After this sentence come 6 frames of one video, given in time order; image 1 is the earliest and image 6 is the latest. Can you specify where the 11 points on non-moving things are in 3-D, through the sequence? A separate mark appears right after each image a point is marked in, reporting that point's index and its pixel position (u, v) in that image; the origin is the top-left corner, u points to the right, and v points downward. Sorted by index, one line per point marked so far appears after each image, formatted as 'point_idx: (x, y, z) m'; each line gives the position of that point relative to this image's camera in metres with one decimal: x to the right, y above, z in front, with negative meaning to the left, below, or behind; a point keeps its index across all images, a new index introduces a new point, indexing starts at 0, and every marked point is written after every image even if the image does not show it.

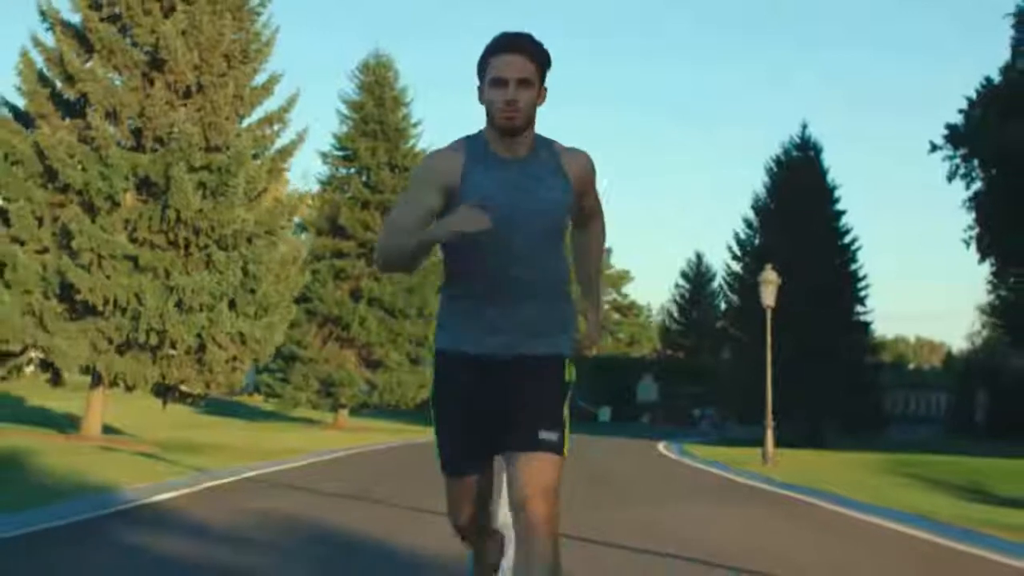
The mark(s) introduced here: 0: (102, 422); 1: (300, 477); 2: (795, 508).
0: (-5.5, -1.8, +19.7) m
1: (-2.3, -2.1, +16.2) m
2: (+3.3, -2.5, +17.2) m
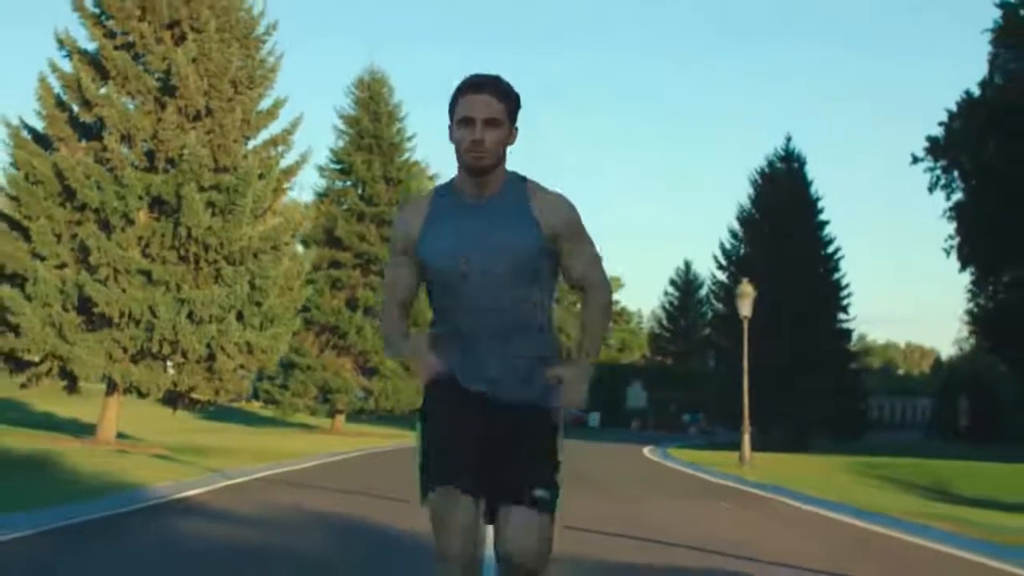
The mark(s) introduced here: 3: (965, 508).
0: (-5.7, -2.0, +20.7) m
1: (-2.4, -2.2, +17.3) m
2: (+3.2, -2.7, +18.3) m
3: (+5.7, -2.7, +18.4) m
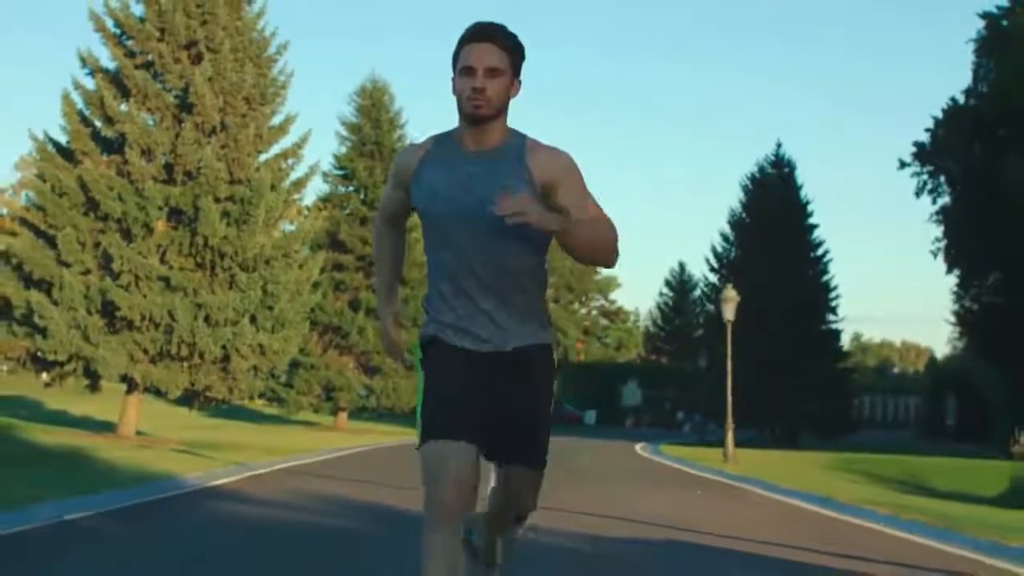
0: (-5.7, -2.1, +21.8) m
1: (-2.5, -2.3, +18.4) m
2: (+3.2, -2.8, +19.4) m
3: (+5.7, -2.8, +19.6) m
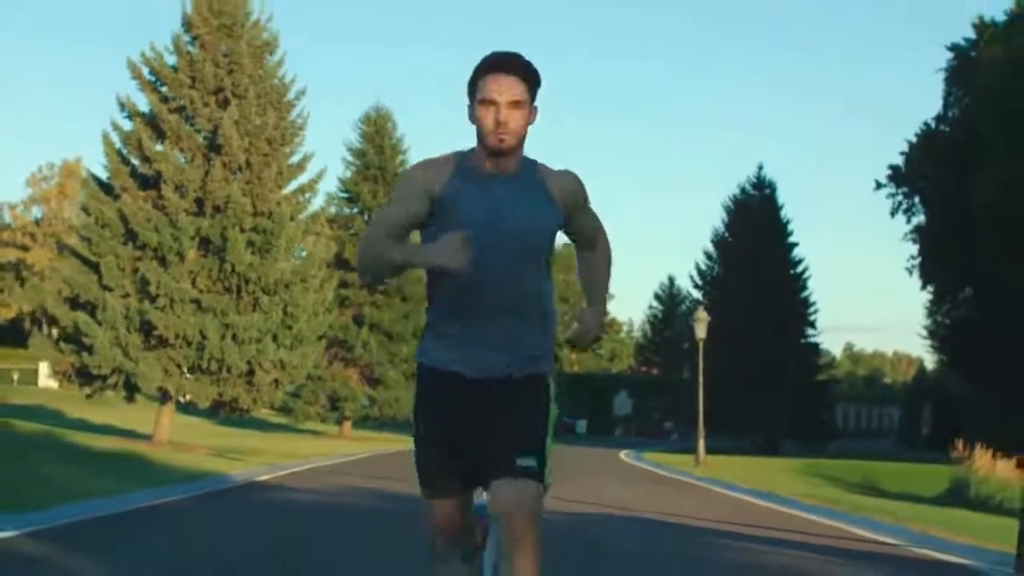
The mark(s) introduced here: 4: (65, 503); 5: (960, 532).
0: (-5.8, -2.4, +24.1) m
1: (-2.6, -2.6, +20.7) m
2: (+3.1, -3.1, +21.7) m
3: (+5.6, -3.2, +21.9) m
4: (-4.6, -2.2, +14.8) m
5: (+4.9, -2.7, +15.6) m
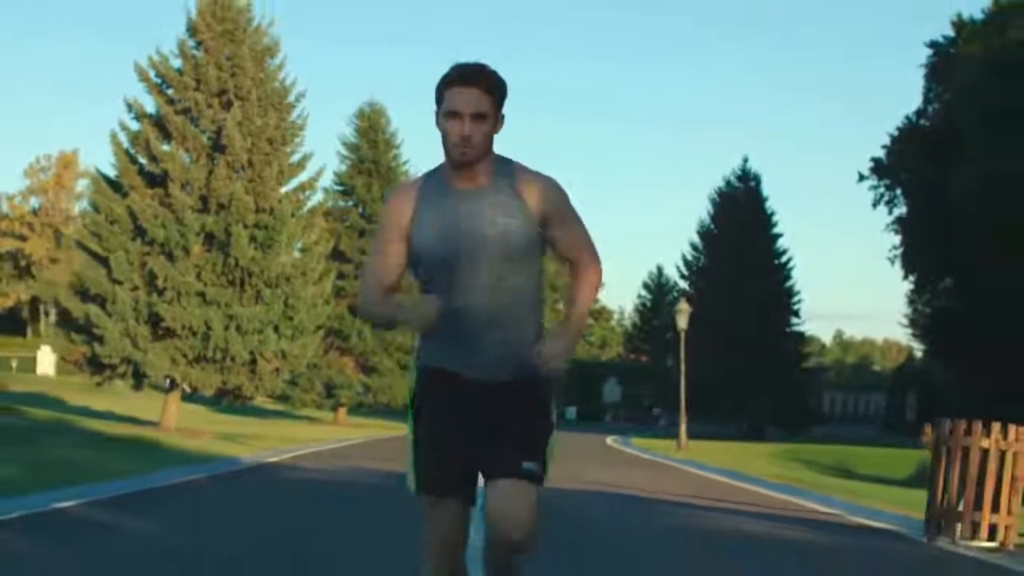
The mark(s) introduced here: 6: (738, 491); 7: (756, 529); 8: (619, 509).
0: (-6.0, -2.3, +25.2) m
1: (-2.7, -2.5, +21.8) m
2: (+2.9, -3.0, +22.9) m
3: (+5.4, -3.1, +23.0) m
4: (-4.7, -2.2, +15.9) m
5: (+4.8, -2.6, +16.7) m
6: (+3.0, -2.8, +18.9) m
7: (+2.3, -2.3, +13.6) m
8: (+1.1, -2.4, +15.1) m
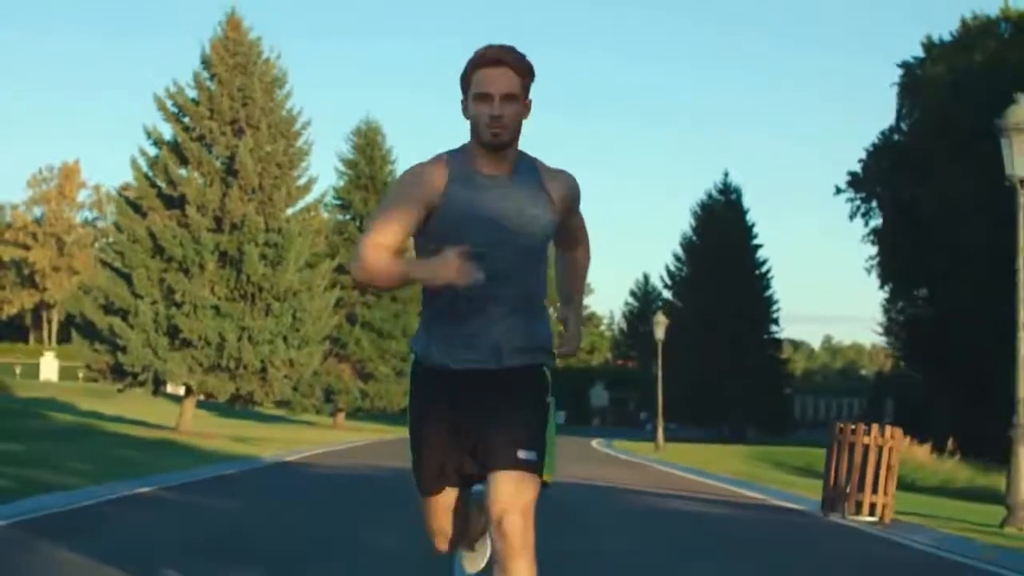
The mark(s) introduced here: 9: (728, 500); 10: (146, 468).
0: (-6.2, -2.5, +27.1) m
1: (-2.9, -2.8, +23.7) m
2: (+2.7, -3.2, +24.8) m
3: (+5.3, -3.3, +25.0) m
4: (-4.8, -2.4, +17.8) m
5: (+4.6, -2.8, +18.7) m
6: (+2.8, -3.0, +20.8) m
7: (+2.2, -2.5, +15.6) m
8: (+1.0, -2.6, +17.0) m
9: (+2.7, -2.7, +17.8) m
10: (-4.9, -2.4, +18.6) m
